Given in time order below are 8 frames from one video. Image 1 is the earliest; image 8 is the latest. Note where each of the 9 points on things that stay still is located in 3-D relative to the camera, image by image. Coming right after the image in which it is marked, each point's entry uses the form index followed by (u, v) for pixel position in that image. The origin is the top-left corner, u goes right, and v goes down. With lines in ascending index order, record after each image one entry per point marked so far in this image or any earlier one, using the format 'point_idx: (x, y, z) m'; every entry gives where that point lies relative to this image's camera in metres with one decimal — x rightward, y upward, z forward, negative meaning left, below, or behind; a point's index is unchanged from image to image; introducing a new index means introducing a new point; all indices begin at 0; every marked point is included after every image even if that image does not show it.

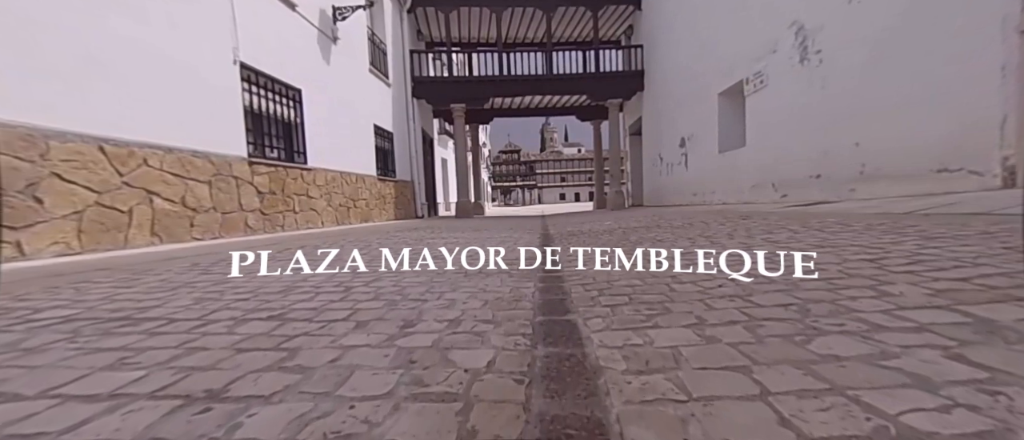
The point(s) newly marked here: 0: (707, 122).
0: (+4.6, +2.3, +9.6) m
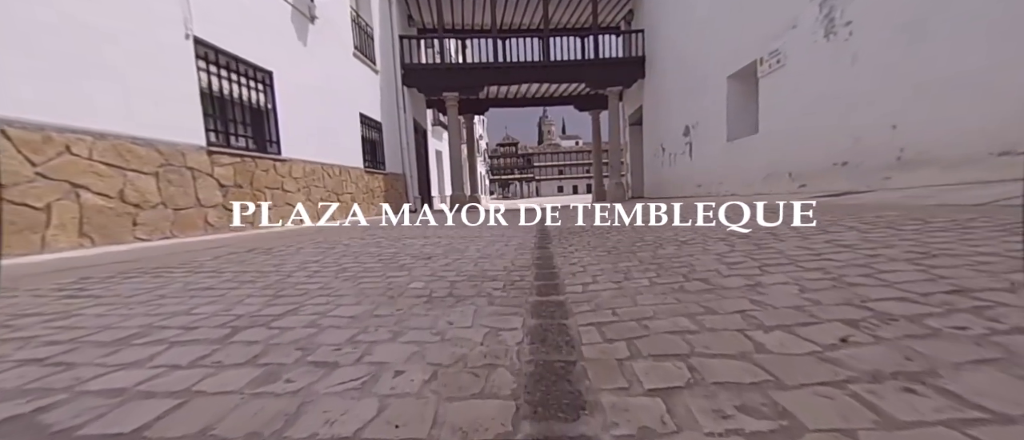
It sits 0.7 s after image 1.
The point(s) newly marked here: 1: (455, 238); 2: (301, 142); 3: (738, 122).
0: (+4.5, +2.5, +8.9) m
1: (-0.6, -0.2, +4.1) m
2: (-3.7, +1.4, +7.0) m
3: (+4.8, +2.0, +8.3) m
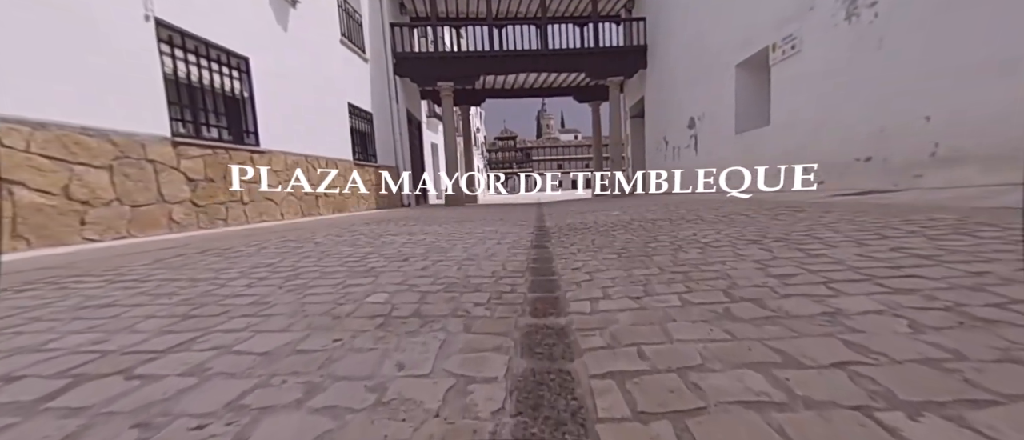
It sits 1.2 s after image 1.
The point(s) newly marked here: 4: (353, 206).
0: (+4.4, +2.6, +8.5) m
1: (-0.6, -0.1, +3.7) m
2: (-3.7, +1.5, +6.6) m
3: (+4.7, +2.1, +7.9) m
4: (-3.6, +0.3, +8.9) m
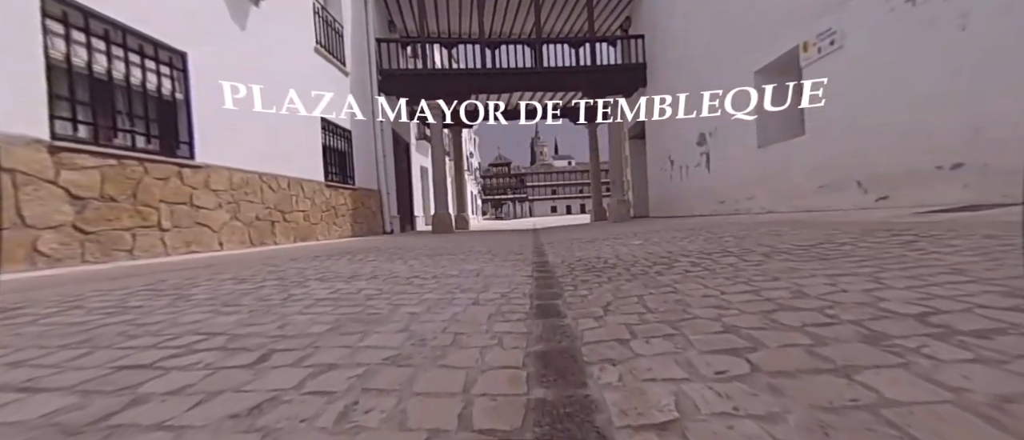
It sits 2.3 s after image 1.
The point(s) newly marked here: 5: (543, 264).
0: (+4.3, +2.1, +7.5) m
1: (-0.7, -0.4, +2.6) m
2: (-3.8, +1.0, +5.4) m
3: (+4.6, +1.6, +6.9) m
4: (-3.7, -0.2, +7.7) m
5: (+0.3, -0.4, +3.3) m
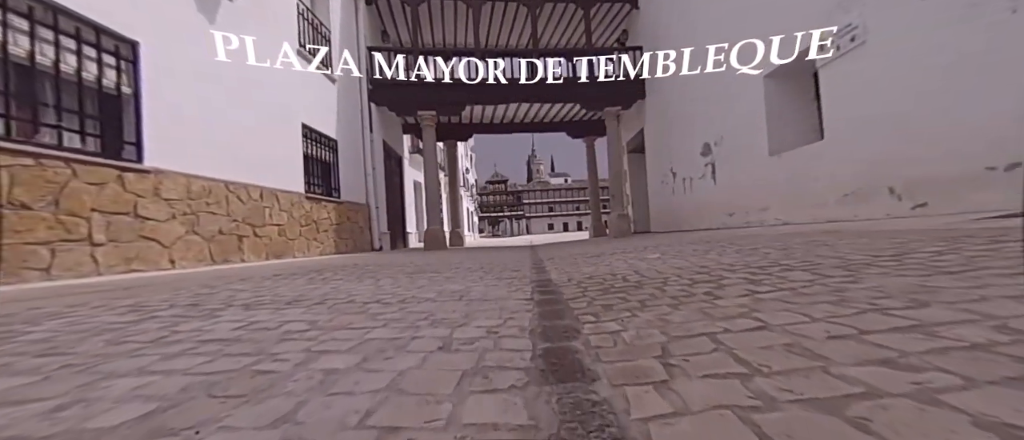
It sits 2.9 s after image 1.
0: (+4.2, +1.8, +7.0) m
1: (-0.7, -0.4, +1.9) m
2: (-3.9, +0.9, +4.9) m
3: (+4.5, +1.4, +6.4) m
4: (-3.8, -0.5, +7.0) m
5: (+0.2, -0.4, +2.7) m
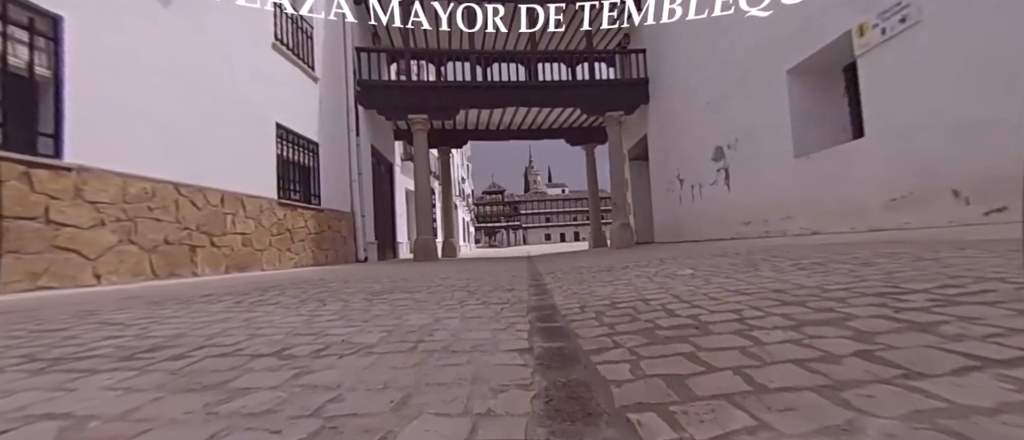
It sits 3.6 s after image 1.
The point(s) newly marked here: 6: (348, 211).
0: (+4.2, +1.7, +6.4) m
1: (-0.8, -0.4, +1.2) m
2: (-3.9, +0.8, +4.1) m
3: (+4.4, +1.3, +5.8) m
4: (-3.8, -0.6, +6.3) m
5: (+0.2, -0.4, +1.9) m
6: (-3.8, +0.2, +9.4) m
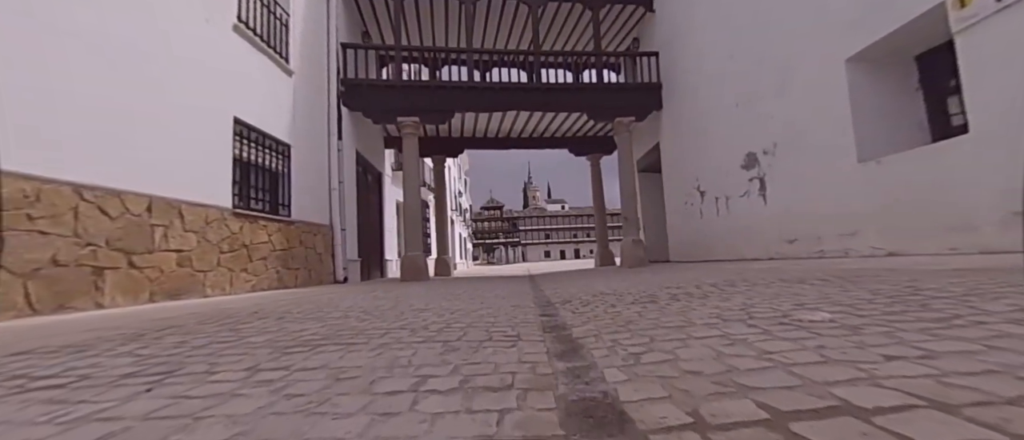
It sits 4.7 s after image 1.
0: (+4.2, +1.5, +5.4) m
1: (-0.7, -0.4, +0.1) m
2: (-3.9, +0.7, +3.1) m
3: (+4.4, +1.1, +4.8) m
4: (-3.8, -0.8, +5.2) m
5: (+0.2, -0.4, +0.9) m
6: (-3.9, -0.1, +8.4) m
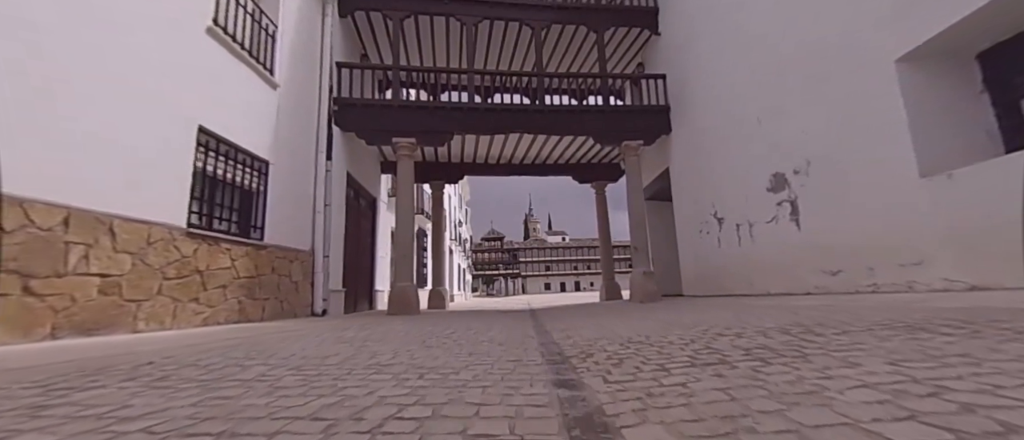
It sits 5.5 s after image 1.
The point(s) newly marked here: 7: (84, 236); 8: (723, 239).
0: (+4.2, +1.2, +4.7) m
1: (-0.8, -0.2, -0.7) m
2: (-3.9, +0.6, +2.3) m
3: (+4.4, +0.8, +4.0) m
4: (-3.8, -1.0, +4.3) m
5: (+0.2, -0.4, 0.0) m
6: (-3.8, -0.6, +7.5) m
7: (-3.8, -0.1, +3.6) m
8: (+4.1, -0.3, +7.7) m
